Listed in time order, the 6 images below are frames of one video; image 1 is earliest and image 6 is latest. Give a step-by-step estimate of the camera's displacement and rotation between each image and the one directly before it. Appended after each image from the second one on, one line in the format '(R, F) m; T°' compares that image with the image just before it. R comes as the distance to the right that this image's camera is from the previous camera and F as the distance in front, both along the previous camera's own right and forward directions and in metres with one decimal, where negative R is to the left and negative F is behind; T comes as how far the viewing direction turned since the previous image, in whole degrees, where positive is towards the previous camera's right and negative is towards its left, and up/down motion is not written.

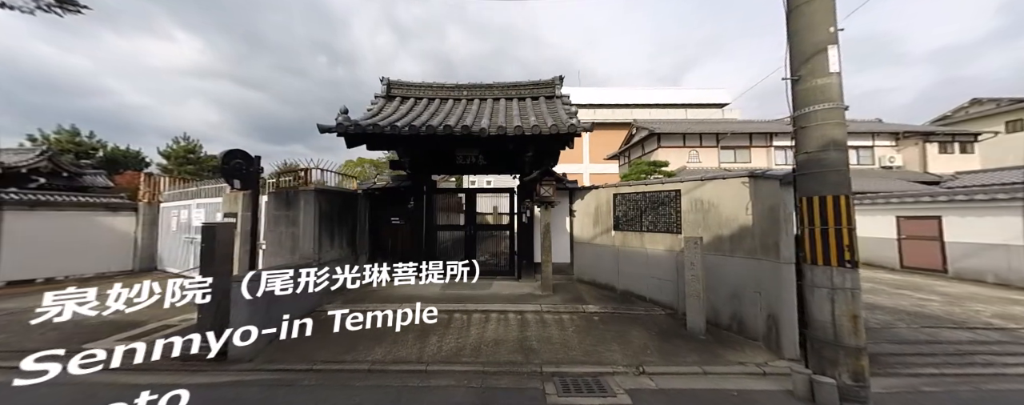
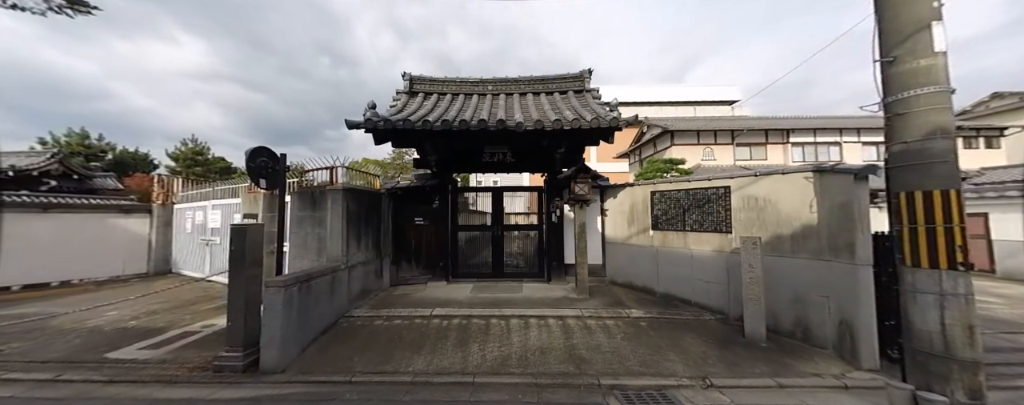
(-0.5, +0.3) m; -1°
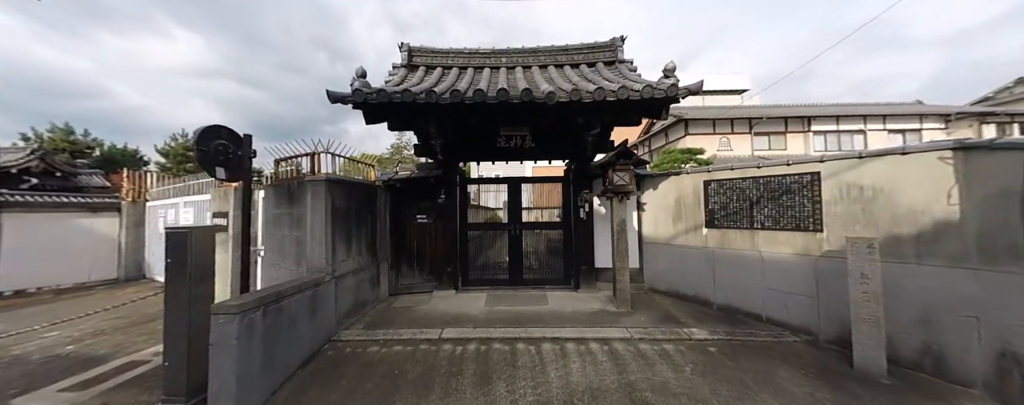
(-0.3, +0.9) m; 0°
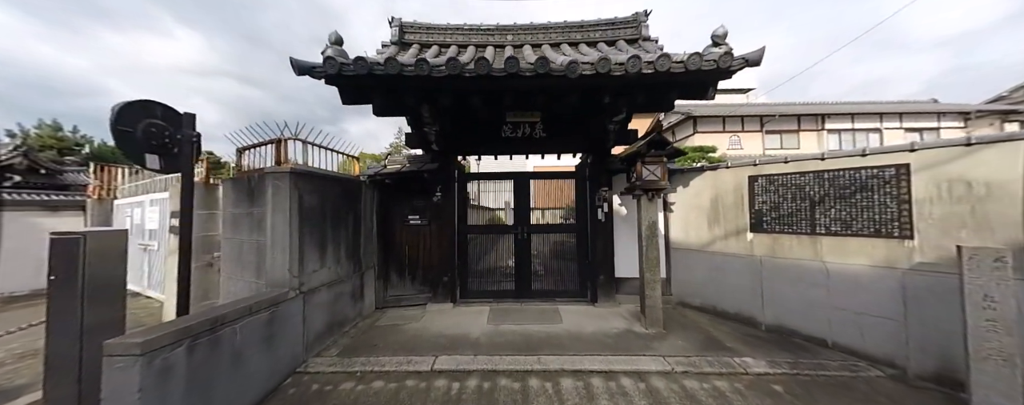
(-0.1, +0.7) m; 0°
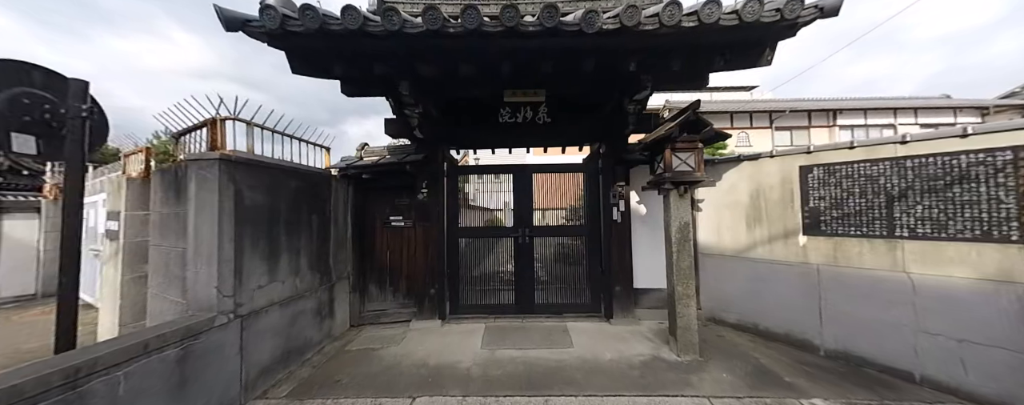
(0.0, +0.6) m; 0°
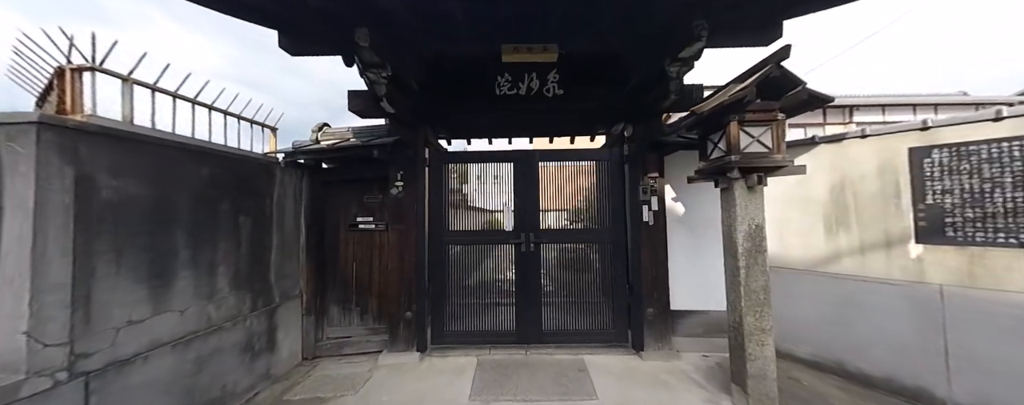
(0.0, +0.8) m; 0°
